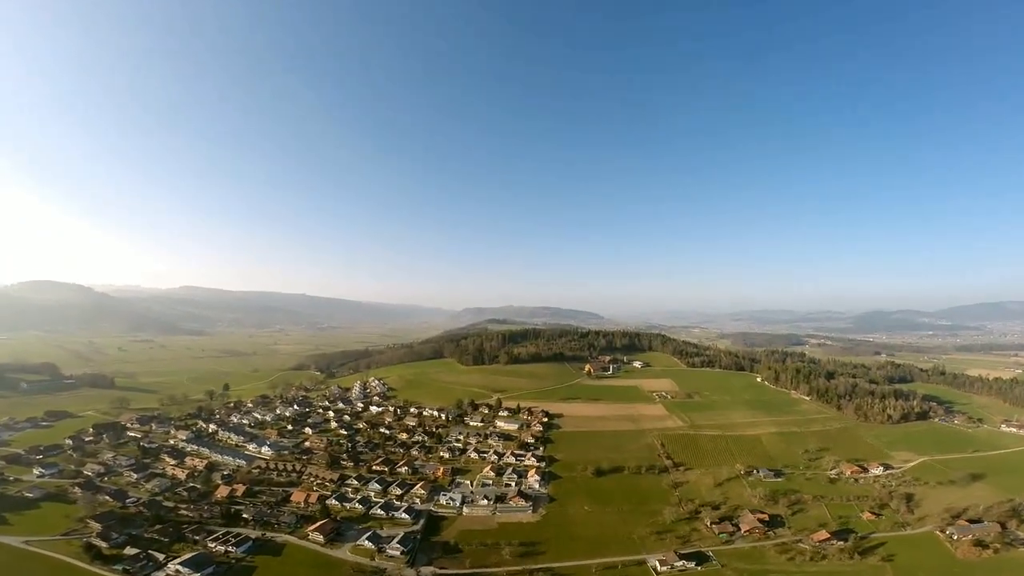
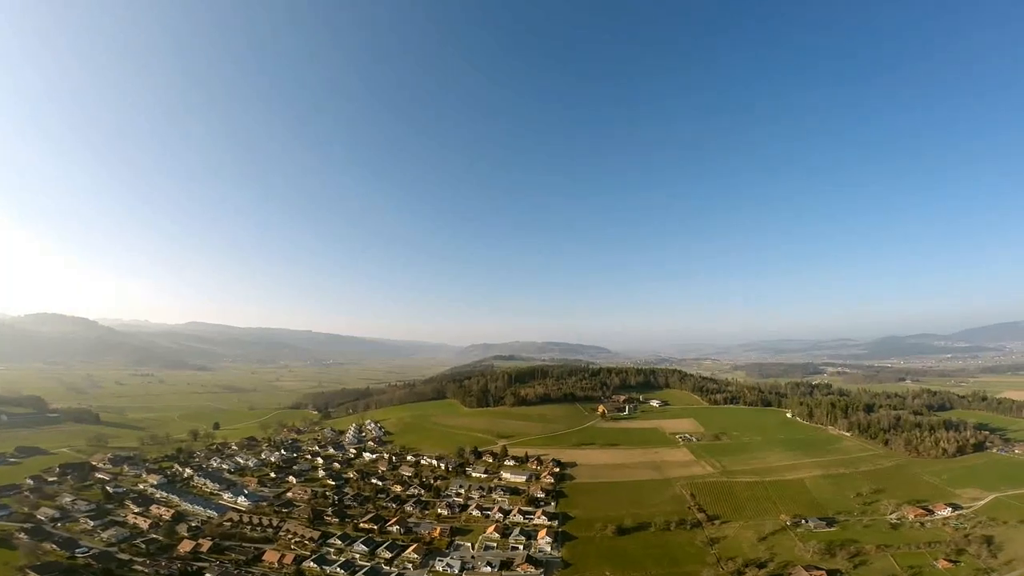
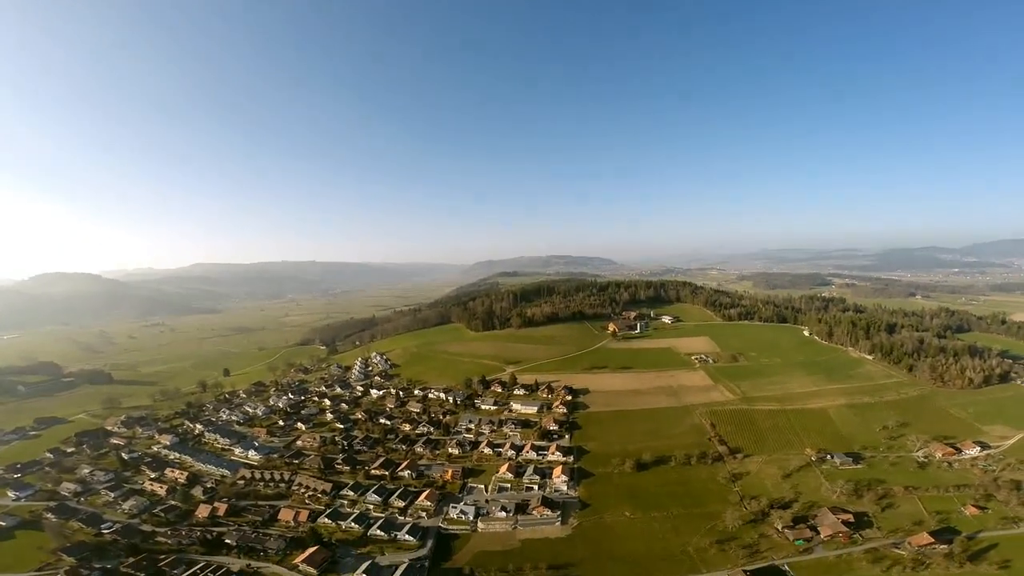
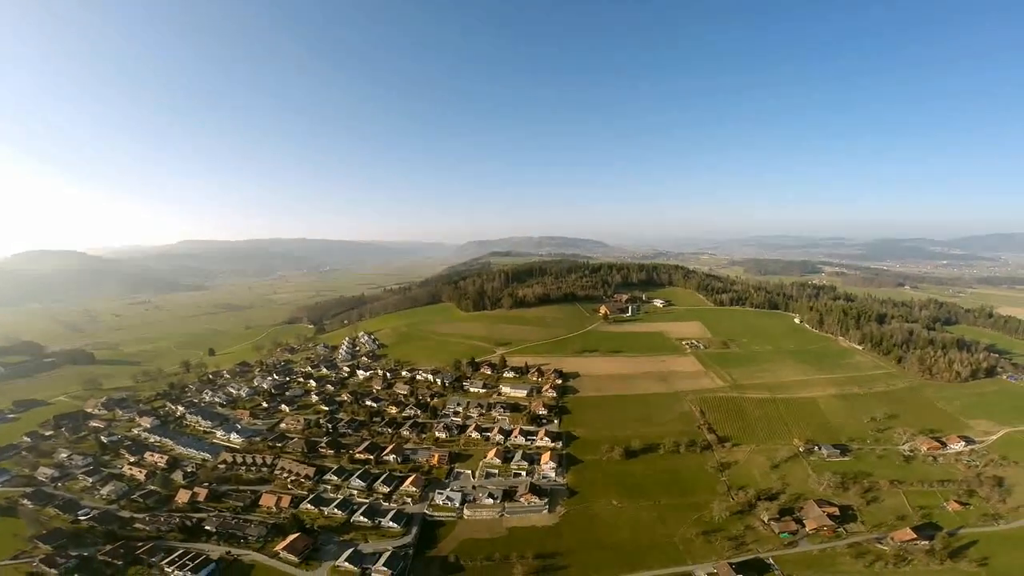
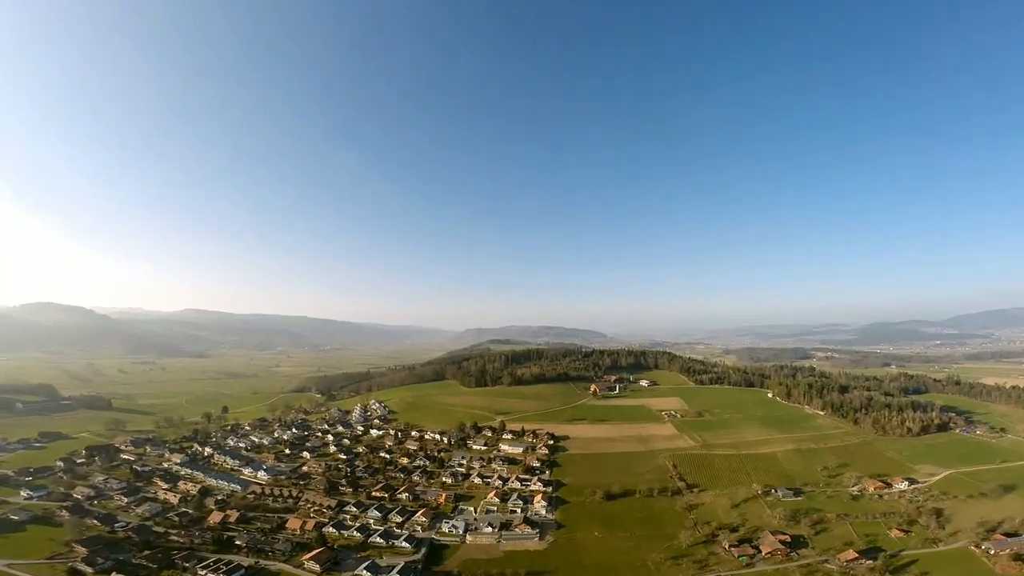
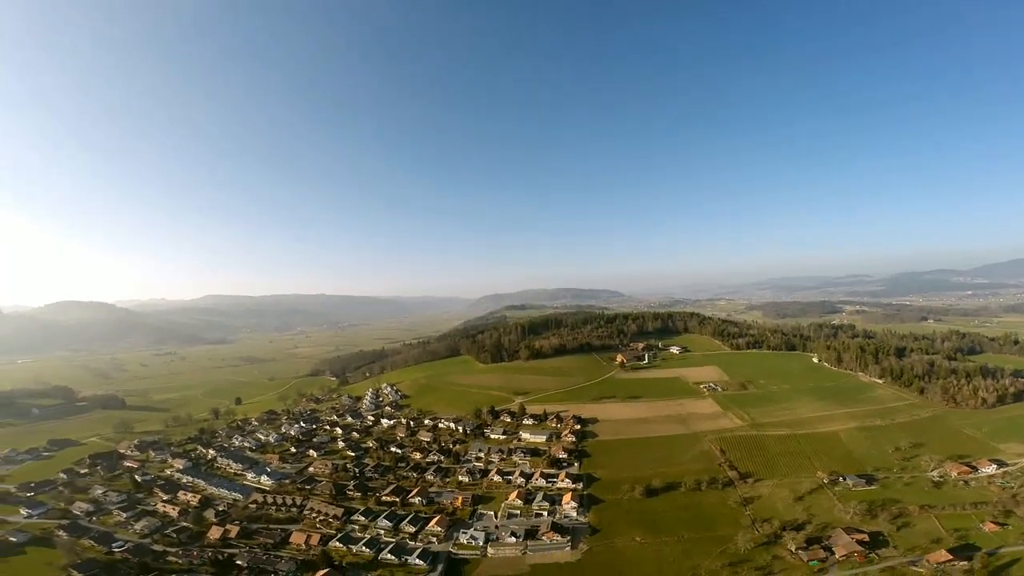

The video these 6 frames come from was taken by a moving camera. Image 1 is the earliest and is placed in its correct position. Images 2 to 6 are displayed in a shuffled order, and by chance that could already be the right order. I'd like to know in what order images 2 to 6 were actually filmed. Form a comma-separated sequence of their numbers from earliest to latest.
5, 2, 6, 3, 4
